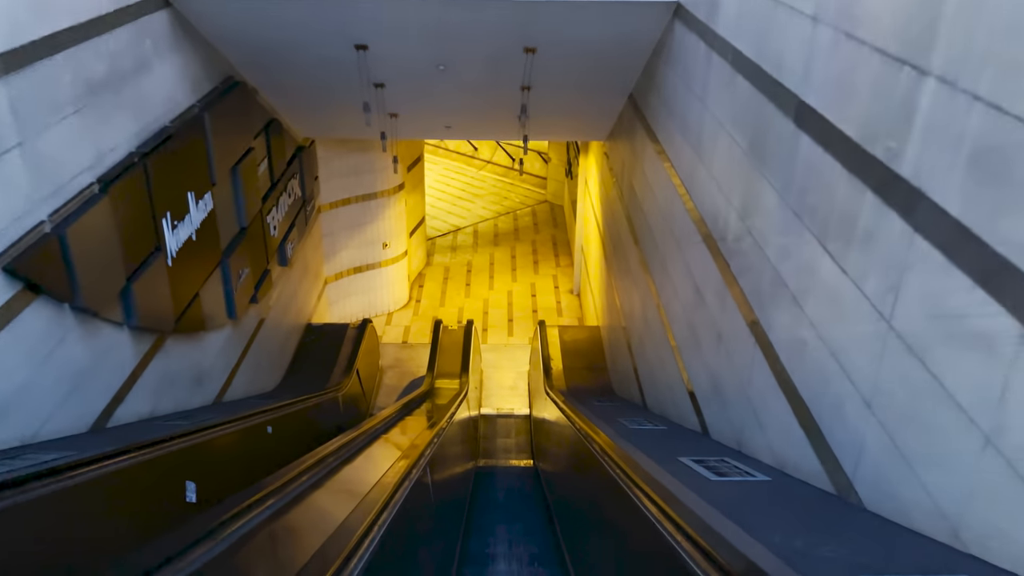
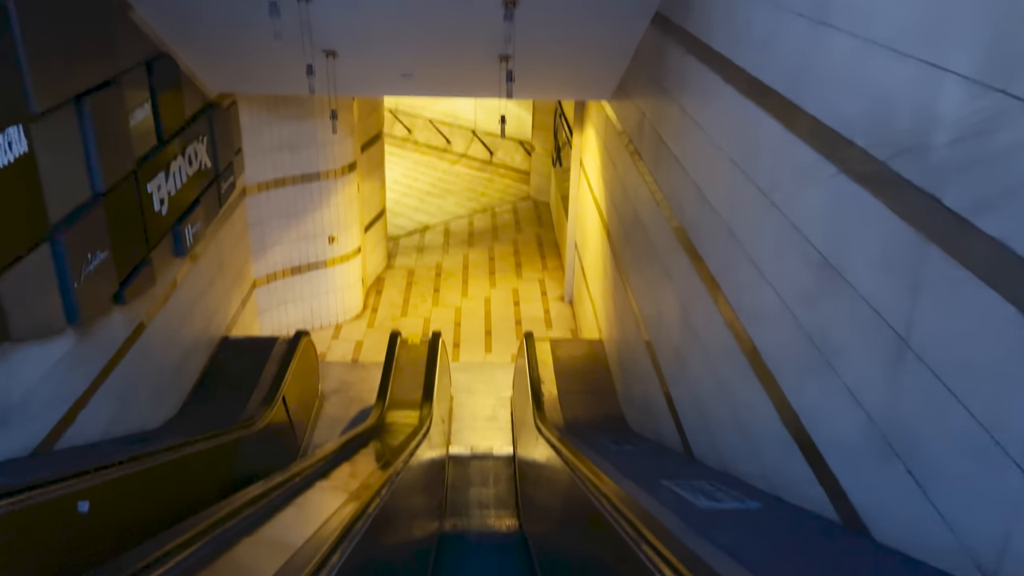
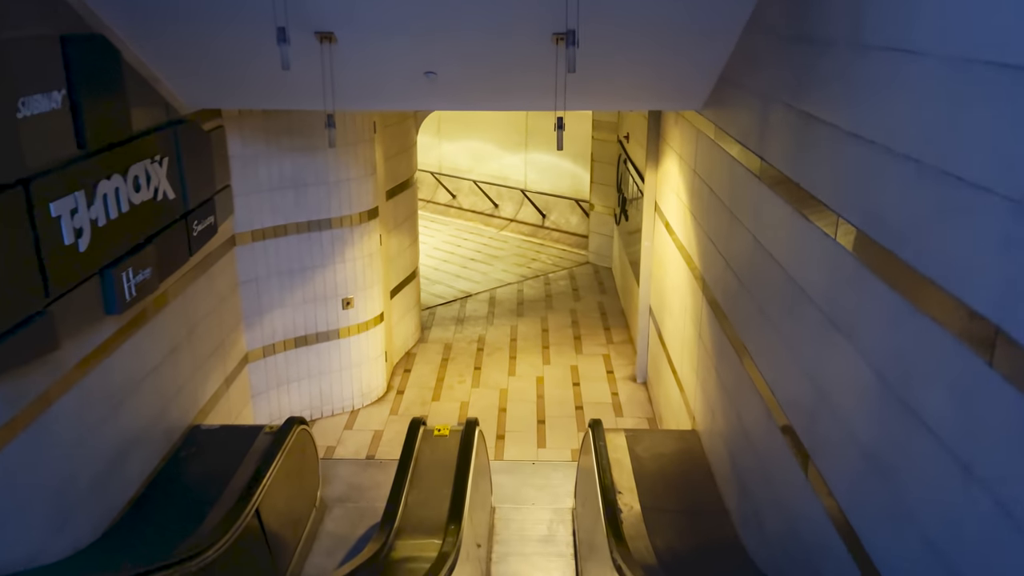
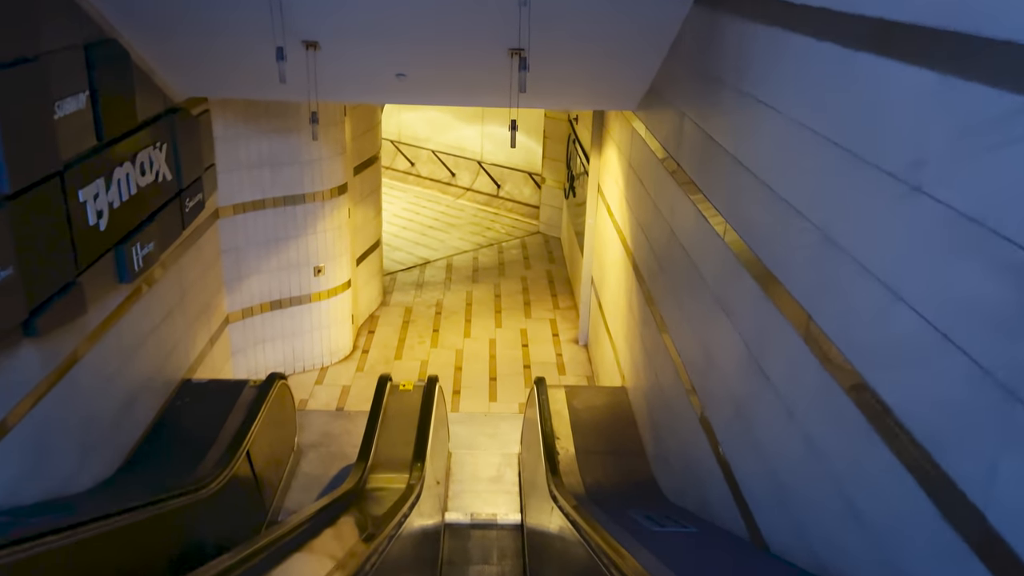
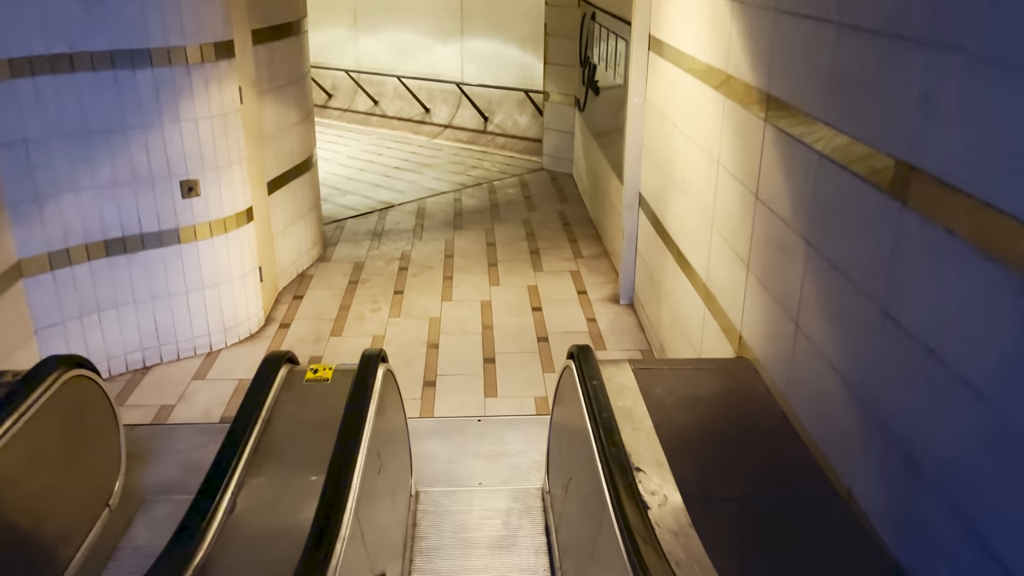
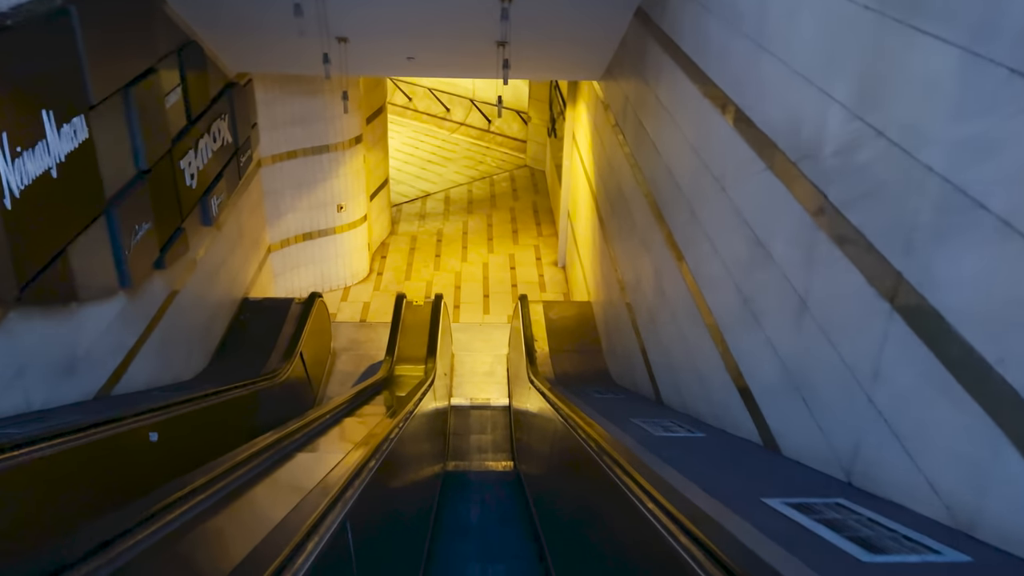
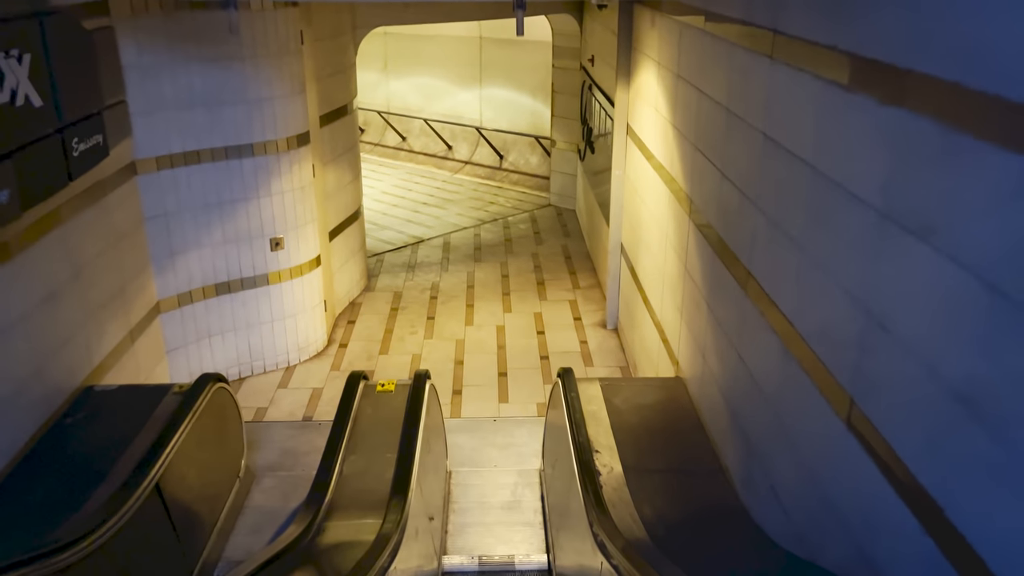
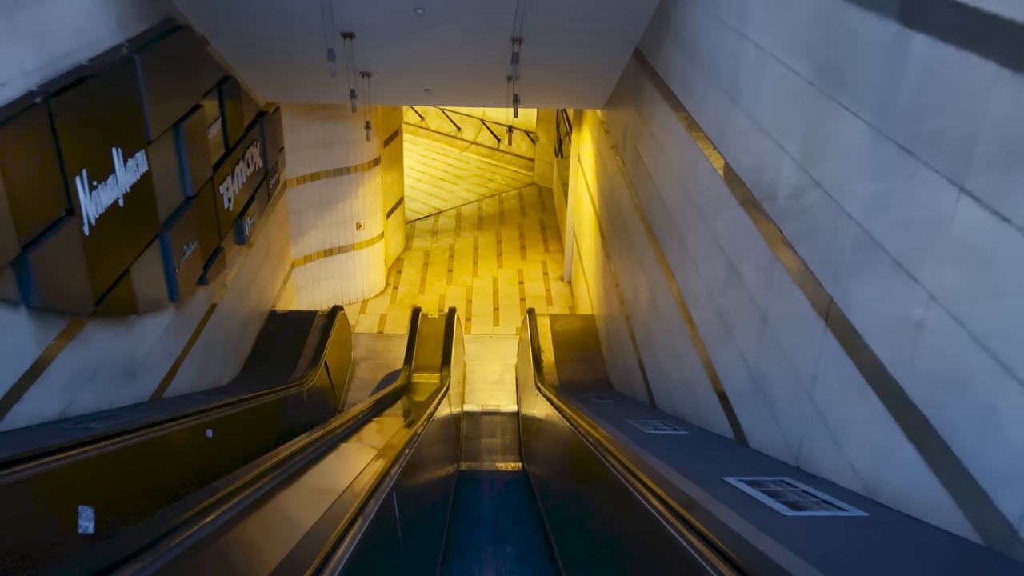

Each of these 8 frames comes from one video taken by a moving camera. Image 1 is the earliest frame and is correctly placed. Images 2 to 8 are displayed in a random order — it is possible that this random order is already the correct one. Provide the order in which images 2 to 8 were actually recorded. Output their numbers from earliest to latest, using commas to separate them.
8, 6, 2, 4, 3, 7, 5
